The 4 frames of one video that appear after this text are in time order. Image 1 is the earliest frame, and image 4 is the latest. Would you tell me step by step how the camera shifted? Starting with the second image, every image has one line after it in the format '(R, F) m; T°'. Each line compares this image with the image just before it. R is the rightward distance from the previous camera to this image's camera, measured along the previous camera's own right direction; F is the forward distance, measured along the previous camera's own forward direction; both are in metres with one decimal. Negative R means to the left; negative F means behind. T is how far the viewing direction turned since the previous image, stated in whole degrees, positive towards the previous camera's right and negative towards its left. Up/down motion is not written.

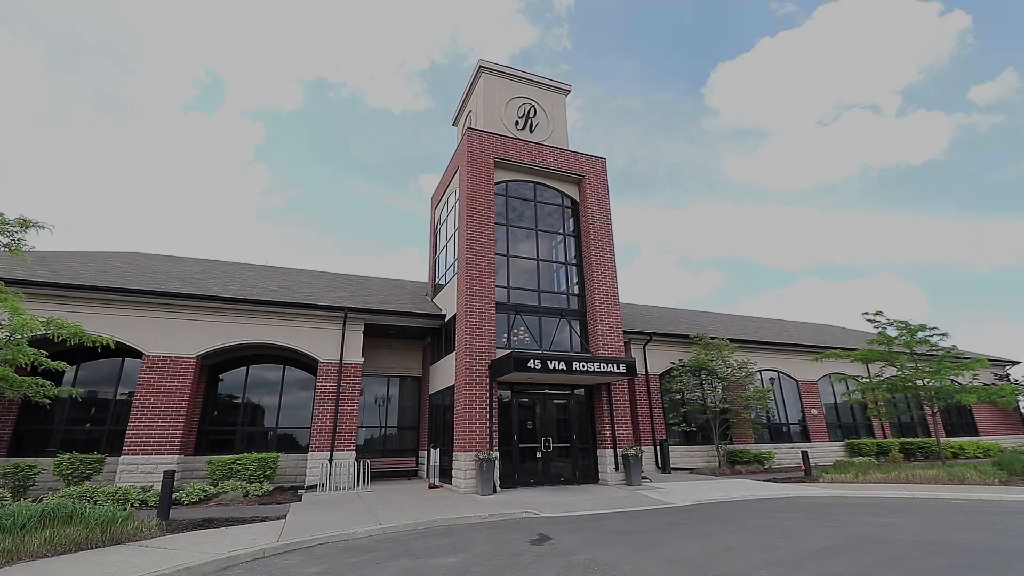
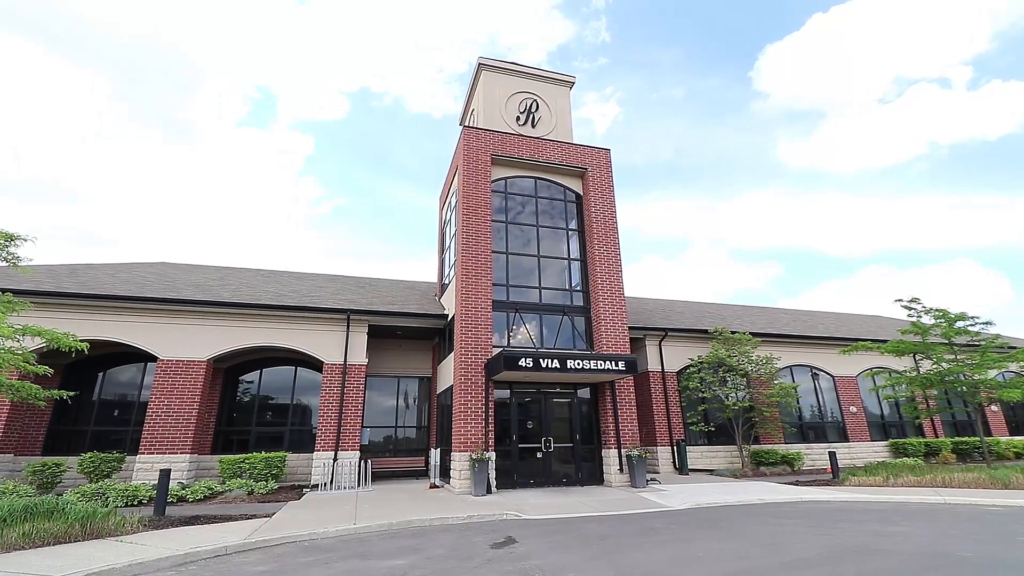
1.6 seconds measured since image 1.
(+1.3, +0.2) m; -5°
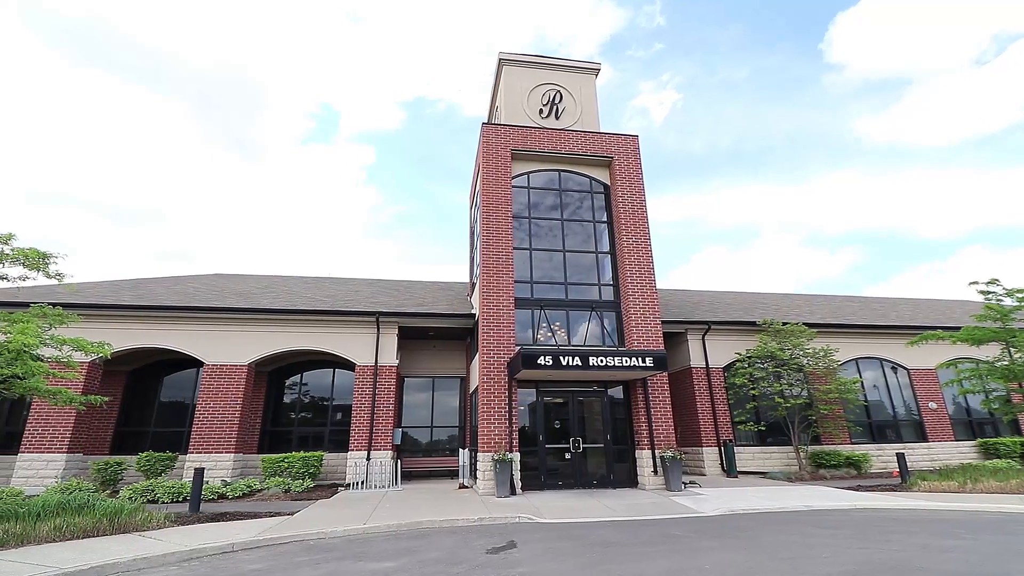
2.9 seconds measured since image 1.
(+1.0, +0.3) m; -7°
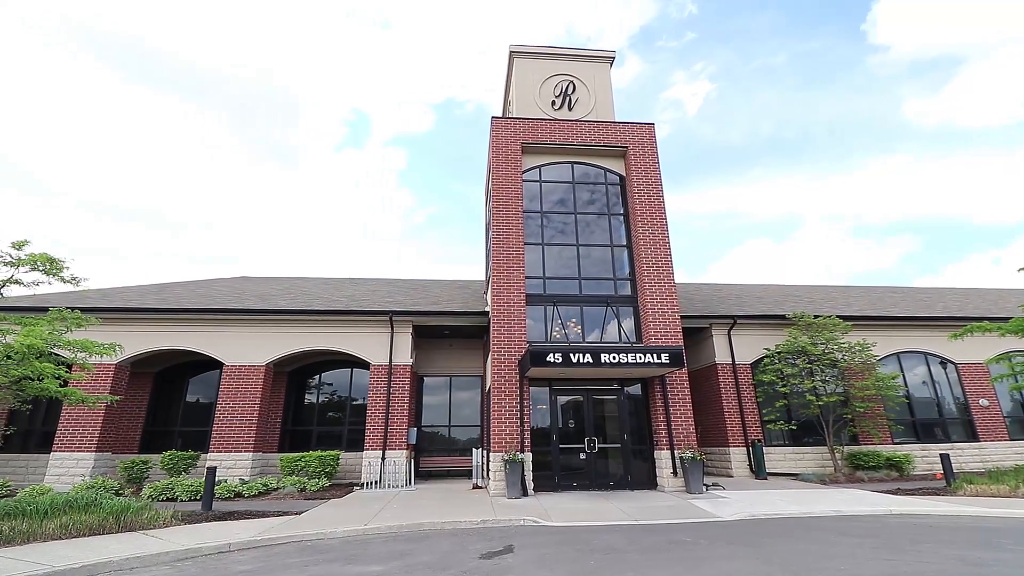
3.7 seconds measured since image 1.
(+0.6, +0.3) m; -4°
